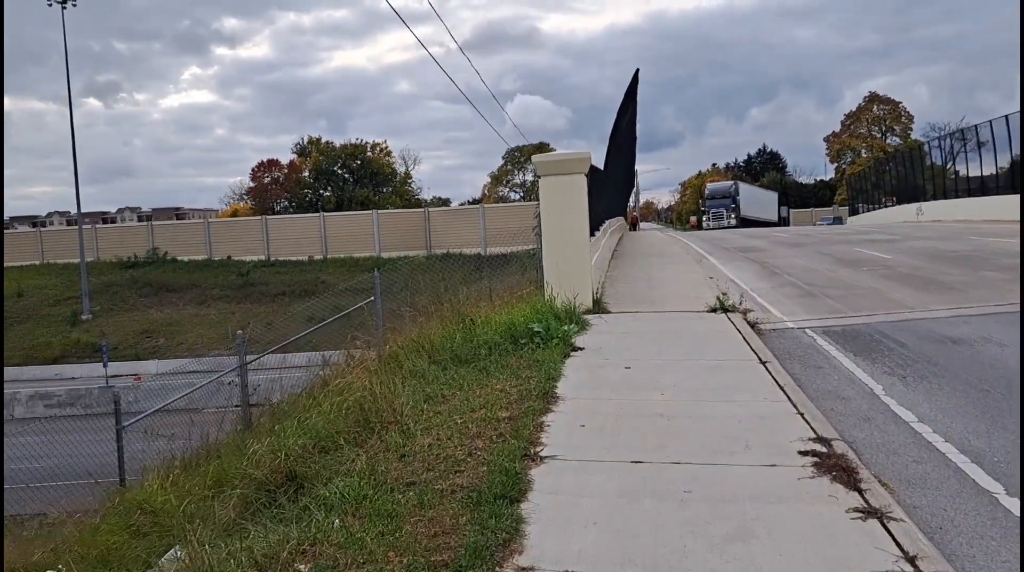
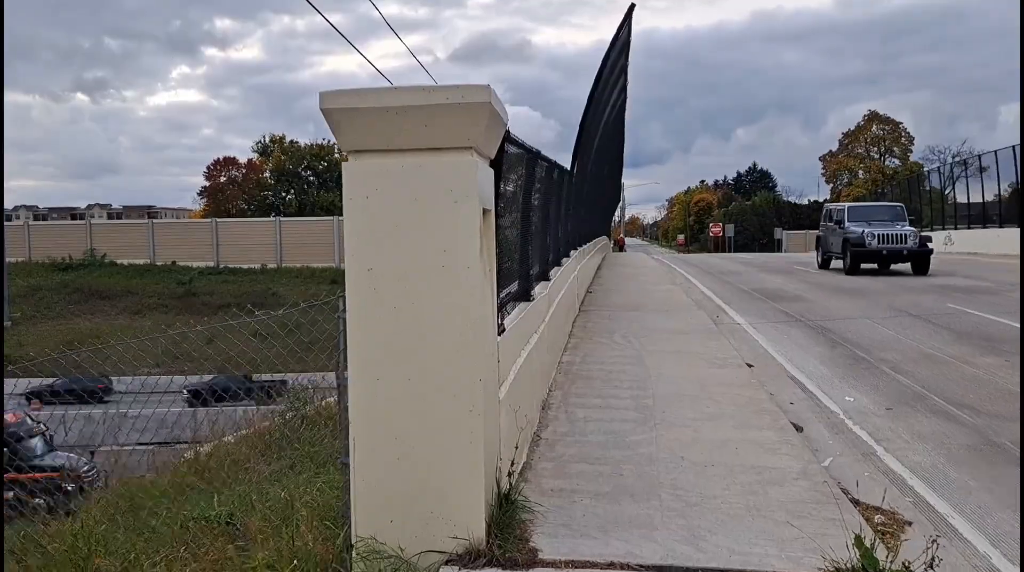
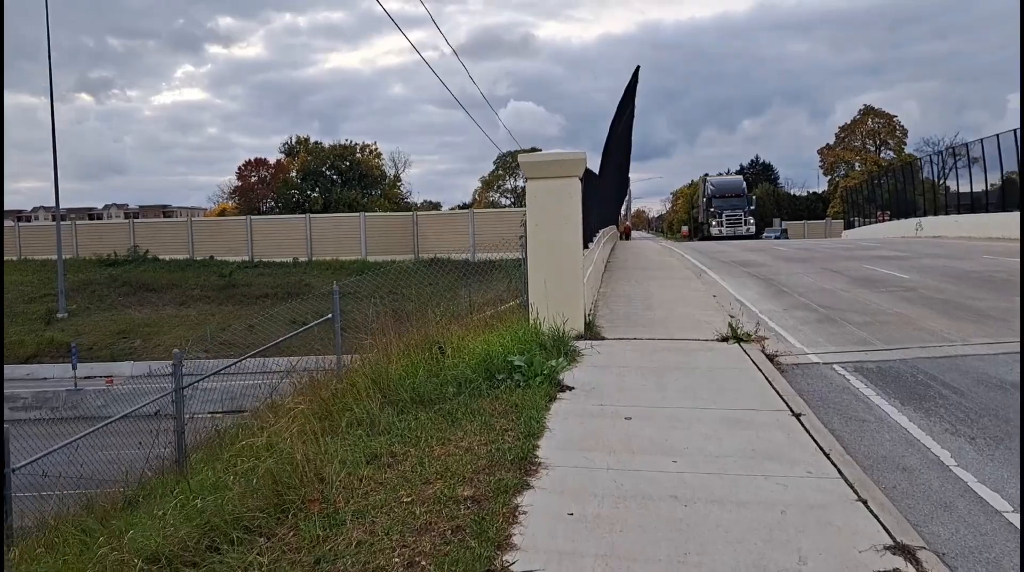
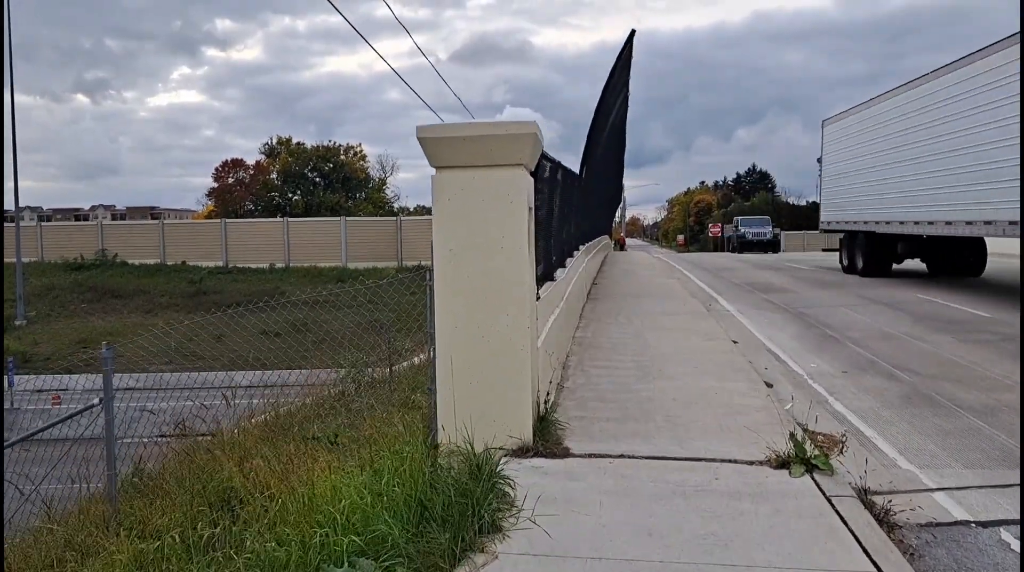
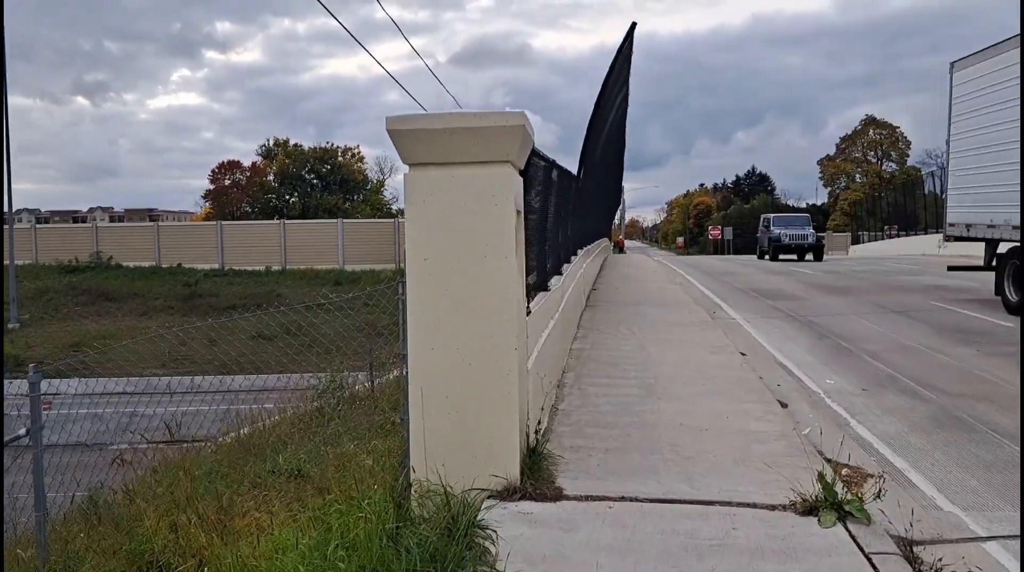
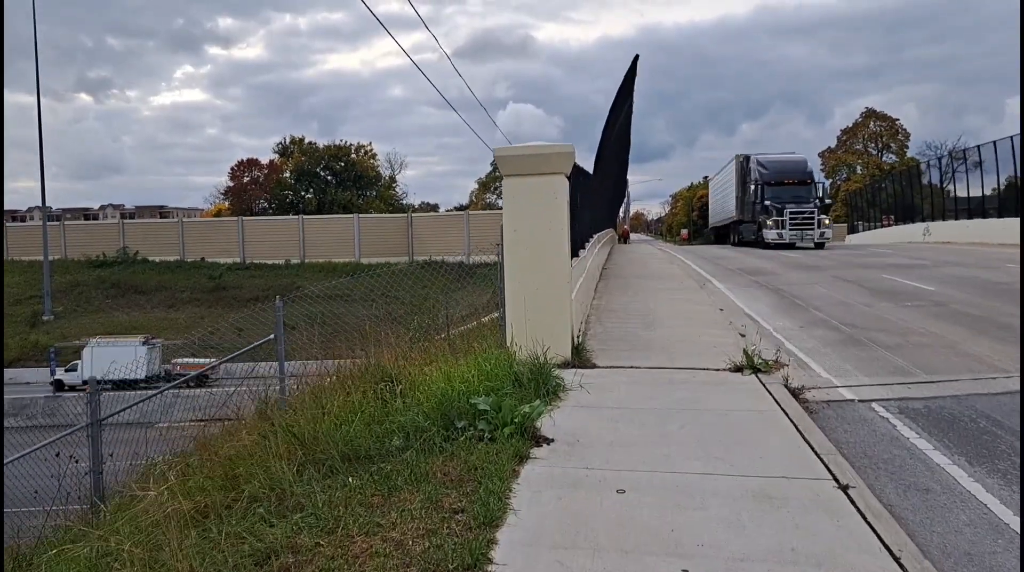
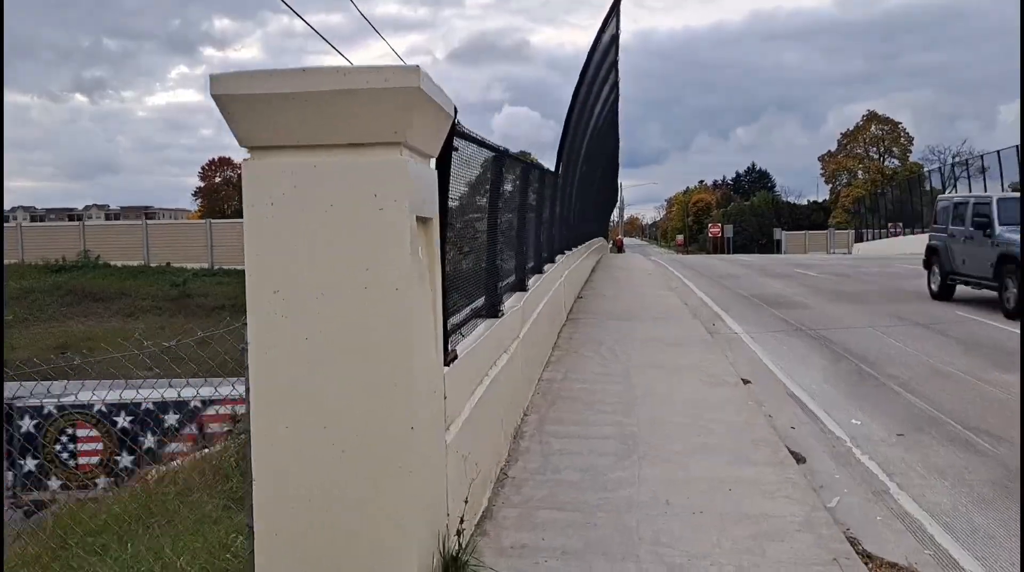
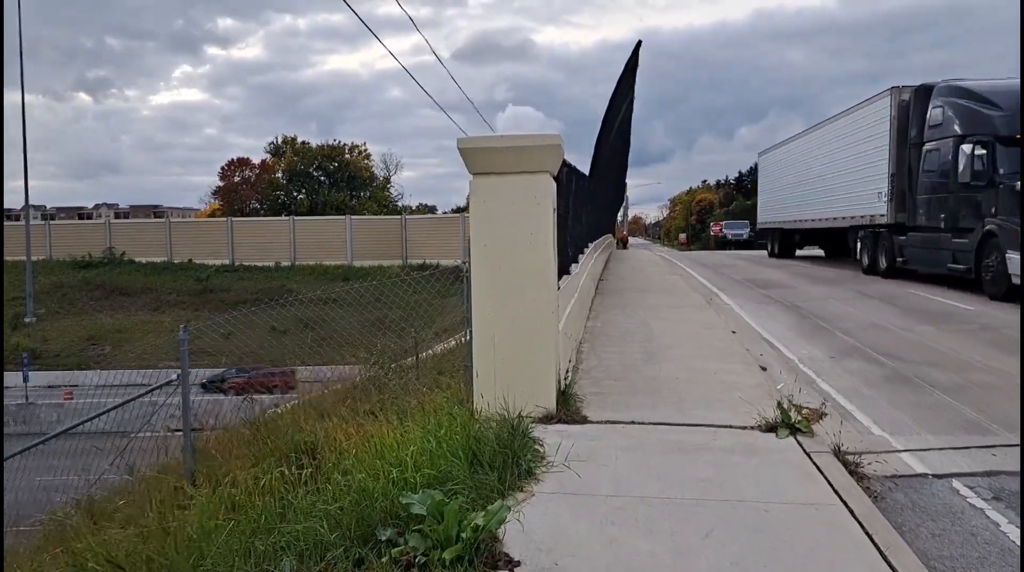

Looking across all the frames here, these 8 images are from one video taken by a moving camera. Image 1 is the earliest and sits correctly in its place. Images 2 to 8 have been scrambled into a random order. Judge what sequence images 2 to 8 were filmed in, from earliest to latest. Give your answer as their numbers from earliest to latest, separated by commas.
3, 6, 8, 4, 5, 2, 7
